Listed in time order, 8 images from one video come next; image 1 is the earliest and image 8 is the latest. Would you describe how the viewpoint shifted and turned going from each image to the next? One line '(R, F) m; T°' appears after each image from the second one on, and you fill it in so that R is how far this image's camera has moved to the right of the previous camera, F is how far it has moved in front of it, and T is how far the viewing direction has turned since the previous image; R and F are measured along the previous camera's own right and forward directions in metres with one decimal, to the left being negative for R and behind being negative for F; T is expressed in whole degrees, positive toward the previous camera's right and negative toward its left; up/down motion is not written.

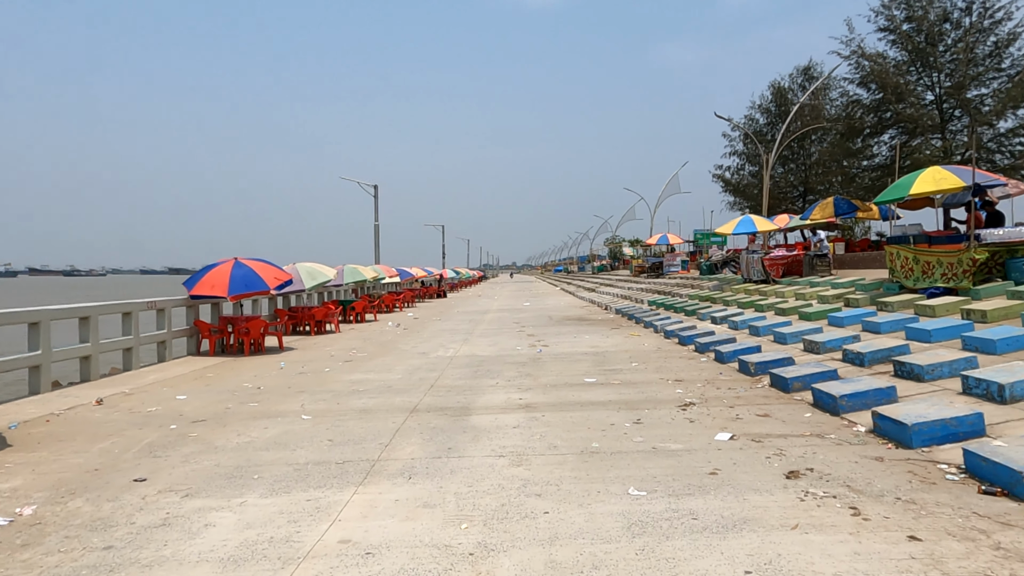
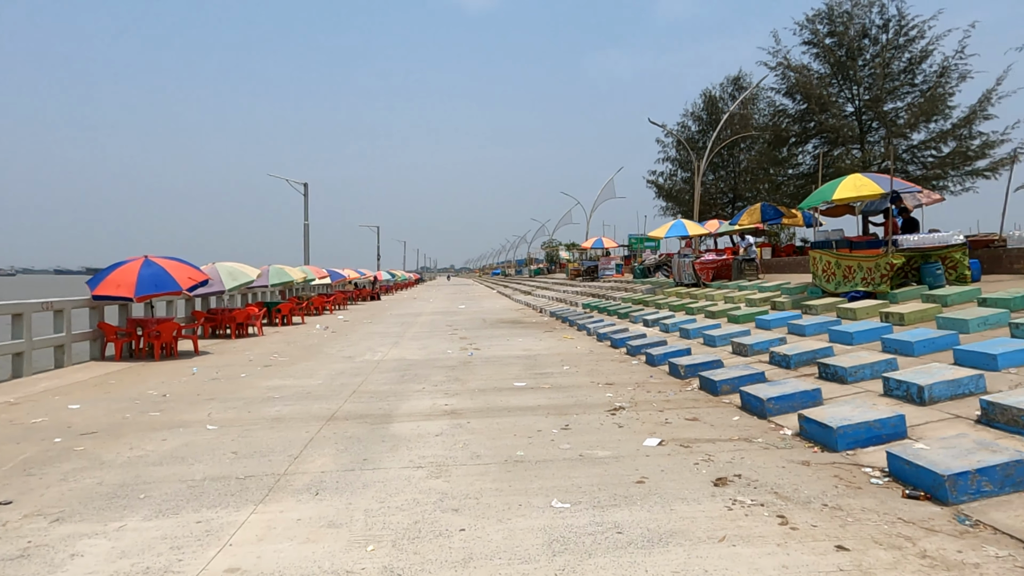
(+0.1, +0.3) m; +5°
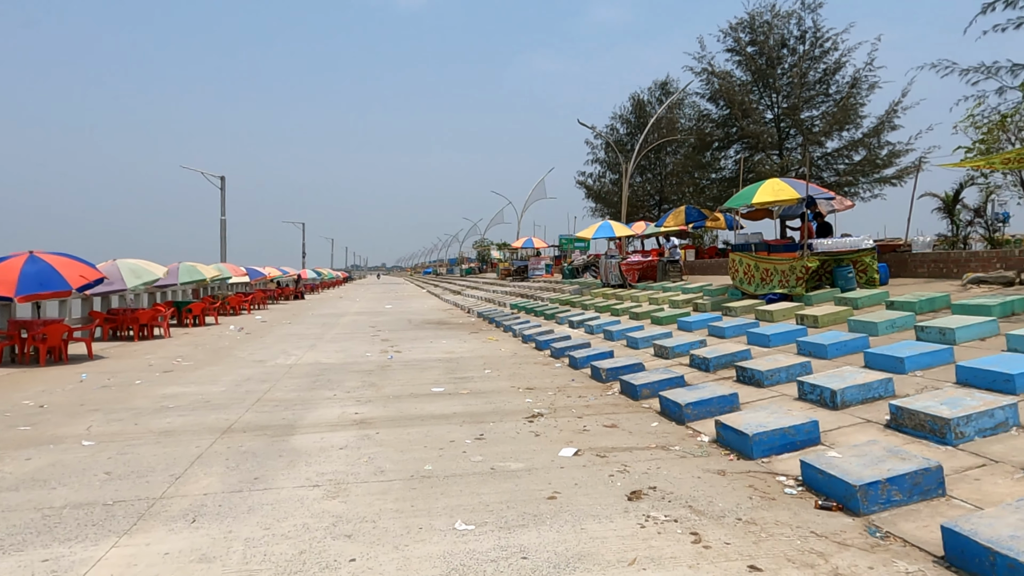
(+0.2, +0.3) m; +6°
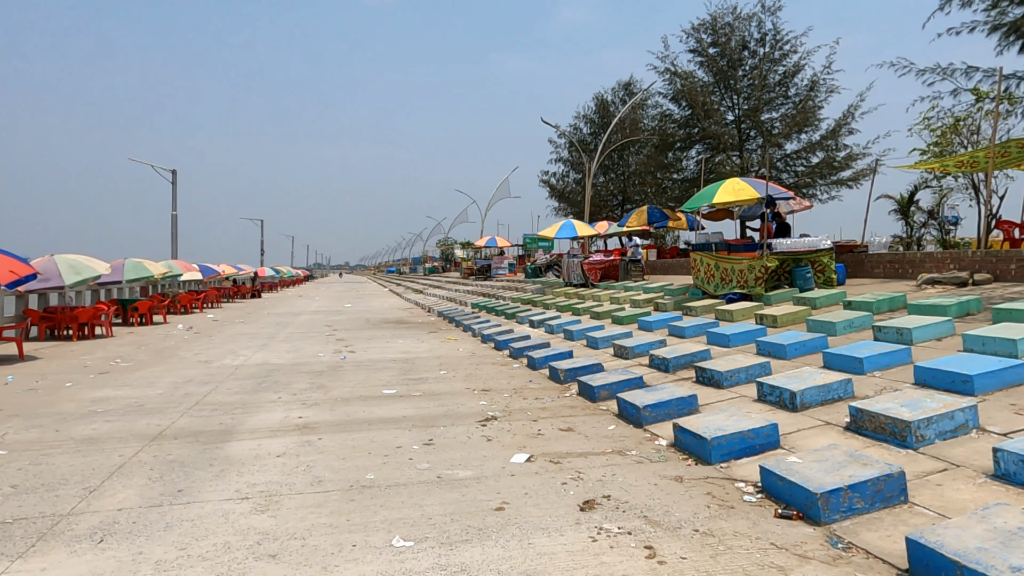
(+0.1, +0.3) m; +3°
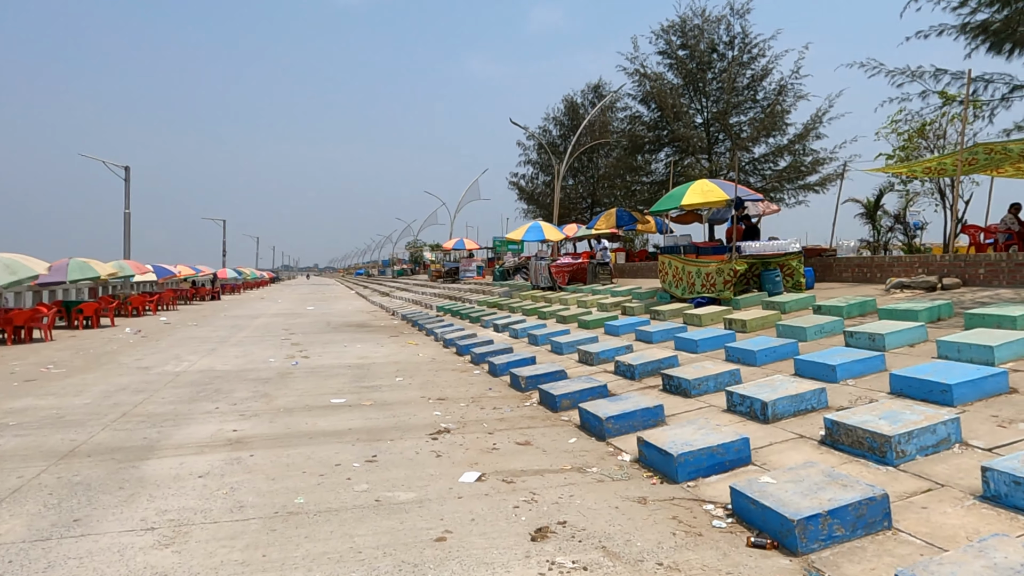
(+0.1, +0.4) m; +2°
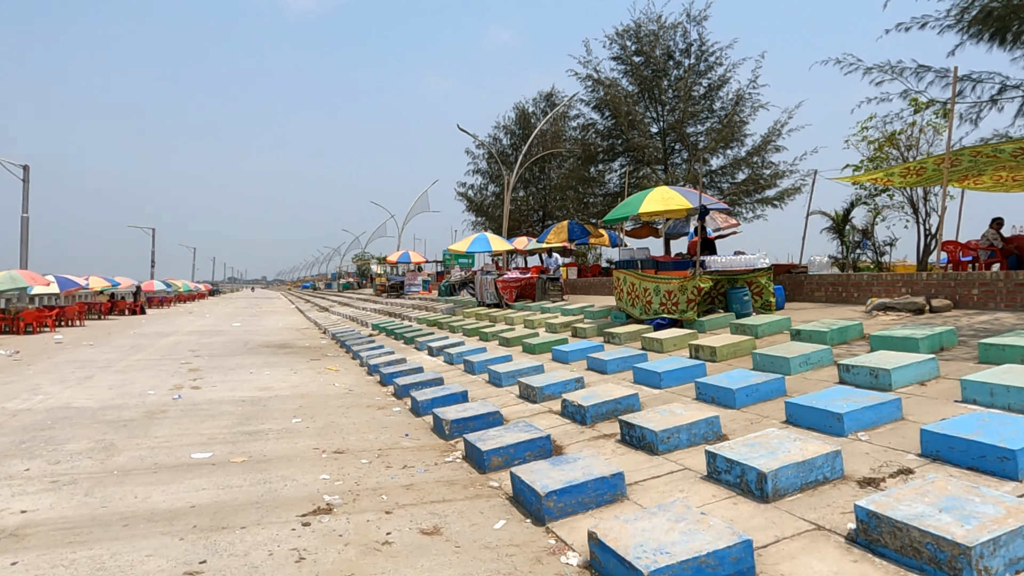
(+0.3, +1.4) m; +4°
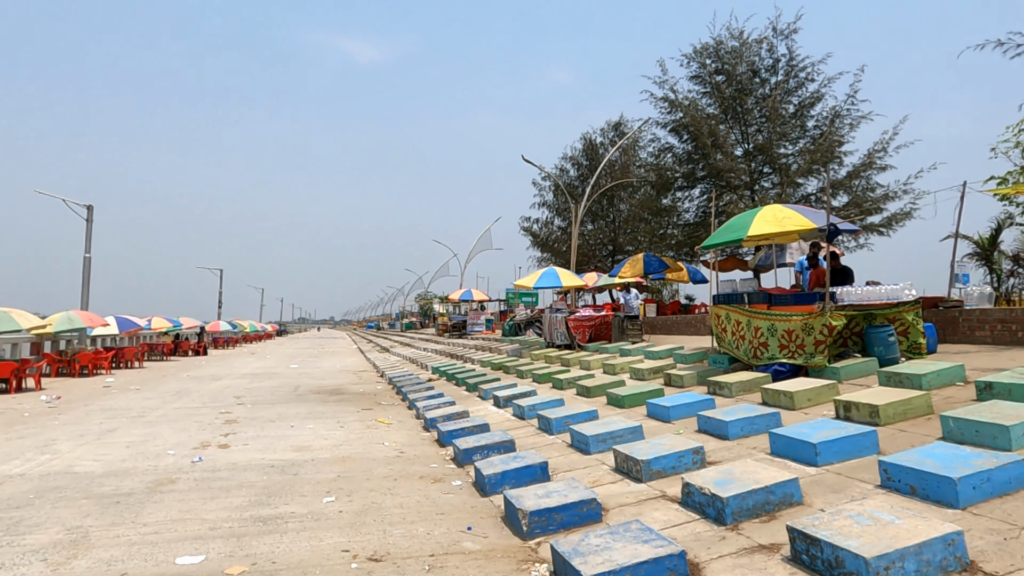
(-0.2, +1.5) m; -5°
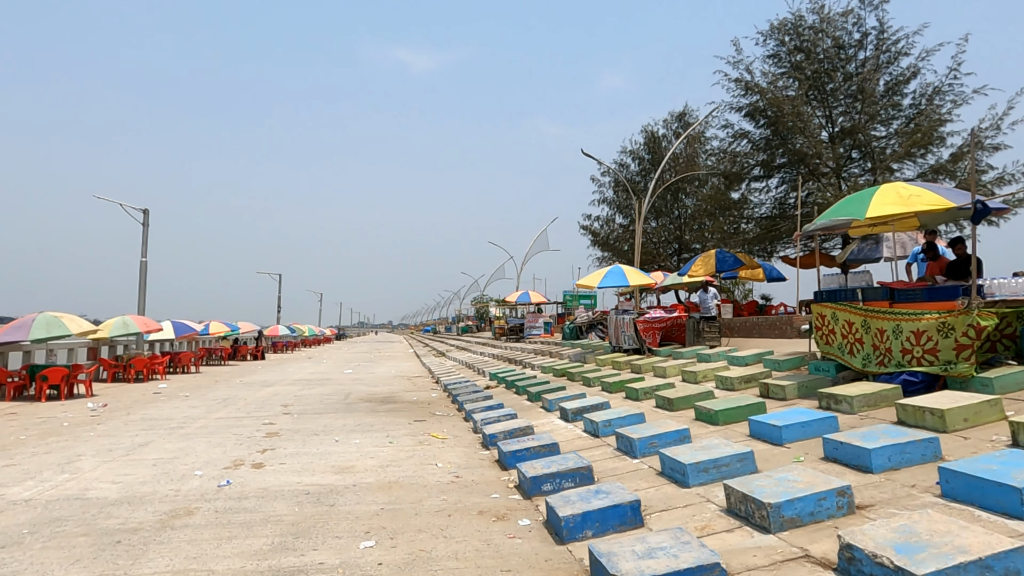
(-0.2, +1.0) m; -5°
